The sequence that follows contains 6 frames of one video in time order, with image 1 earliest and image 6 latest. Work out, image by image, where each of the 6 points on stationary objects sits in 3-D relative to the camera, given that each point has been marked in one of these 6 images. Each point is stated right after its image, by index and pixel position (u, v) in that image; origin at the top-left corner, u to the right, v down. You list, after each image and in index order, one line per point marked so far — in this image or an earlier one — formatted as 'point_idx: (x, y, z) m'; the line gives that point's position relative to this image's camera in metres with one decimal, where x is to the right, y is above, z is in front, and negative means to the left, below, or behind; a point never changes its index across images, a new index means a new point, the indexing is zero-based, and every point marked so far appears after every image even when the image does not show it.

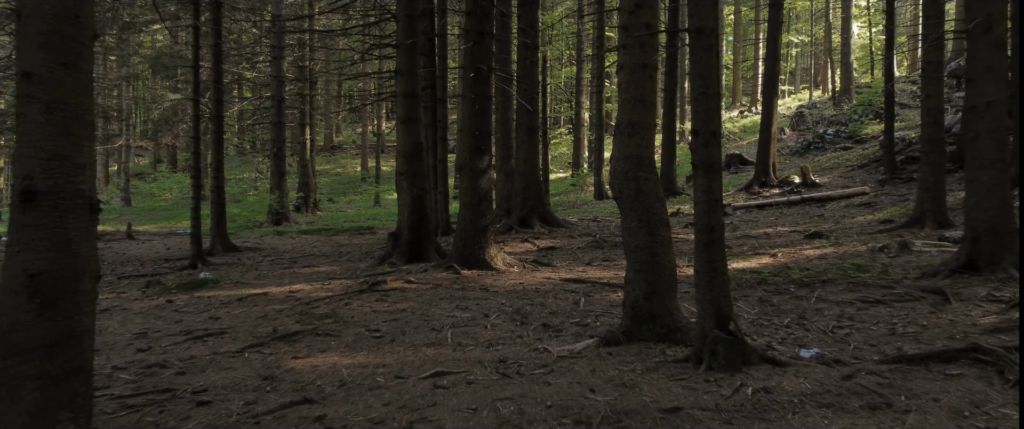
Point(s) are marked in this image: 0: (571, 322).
0: (+0.4, -0.8, +5.9) m
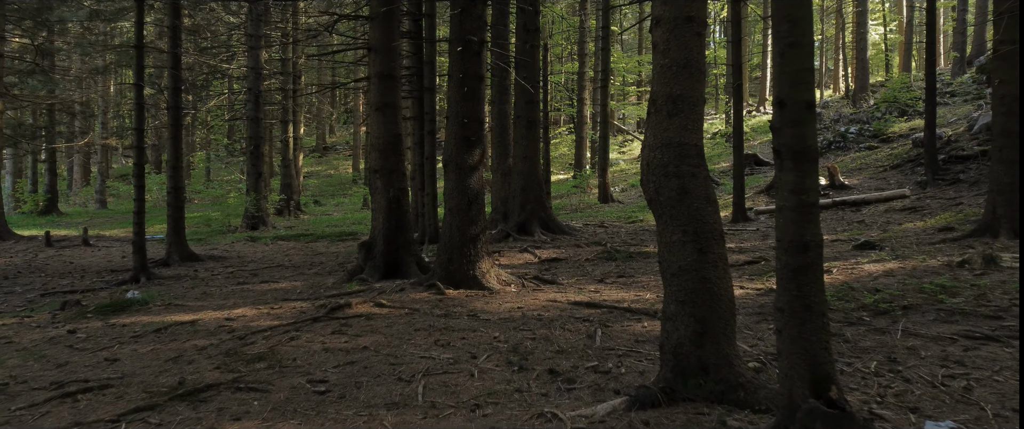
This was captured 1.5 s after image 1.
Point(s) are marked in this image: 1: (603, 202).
0: (+0.4, -0.9, +4.4) m
1: (+2.1, +0.3, +18.6) m
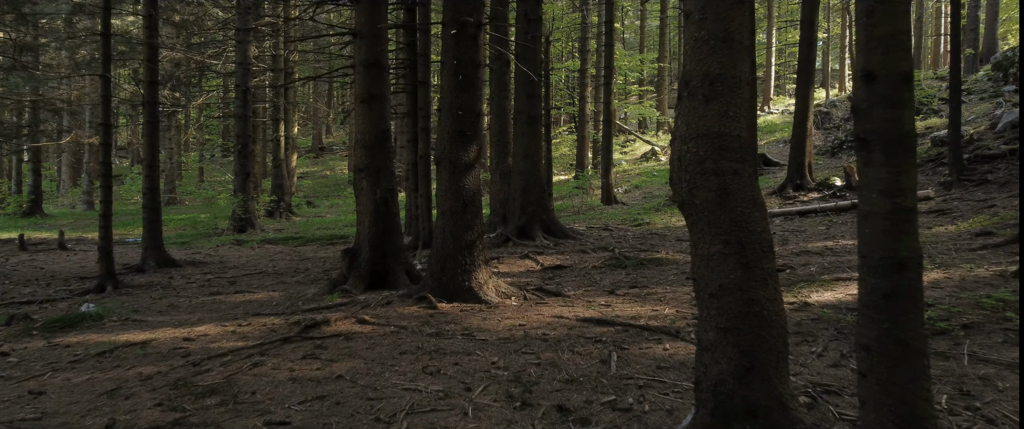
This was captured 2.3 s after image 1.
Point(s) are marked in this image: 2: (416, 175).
0: (+0.4, -0.9, +3.7) m
1: (+2.1, +0.2, +17.8) m
2: (-1.2, +0.5, +10.2) m
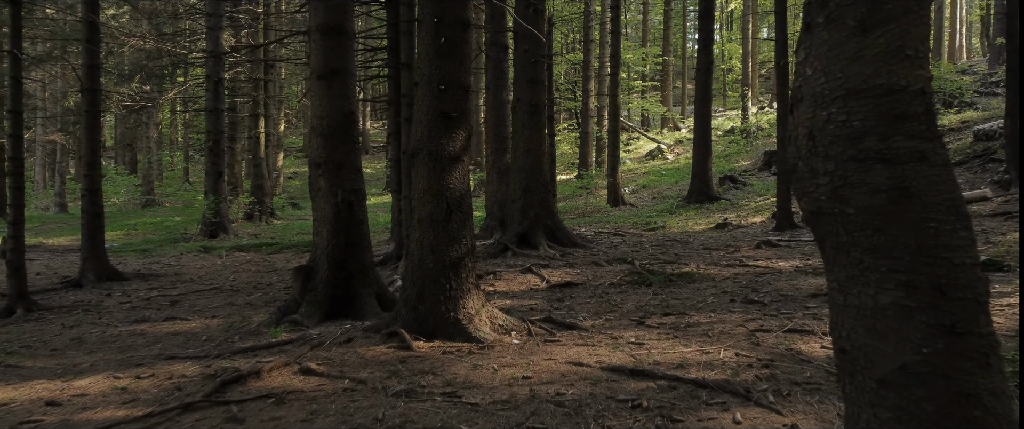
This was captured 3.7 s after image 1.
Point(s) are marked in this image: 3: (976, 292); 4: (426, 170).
0: (+0.4, -0.9, +2.3) m
1: (+2.1, +0.2, +16.4) m
2: (-1.2, +0.5, +8.7) m
3: (+1.0, -0.2, +1.7) m
4: (-0.5, +0.2, +4.4) m
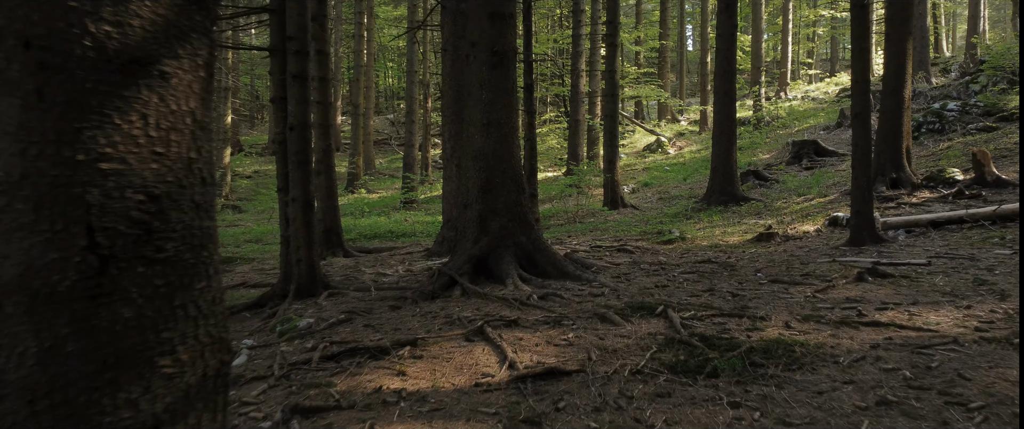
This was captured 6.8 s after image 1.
0: (+0.2, -1.0, -1.0) m
1: (+1.7, +0.1, +13.2) m
2: (-1.6, +0.4, +5.5) m
3: (+0.8, -0.2, -1.5) m
4: (-0.8, +0.2, +1.2) m
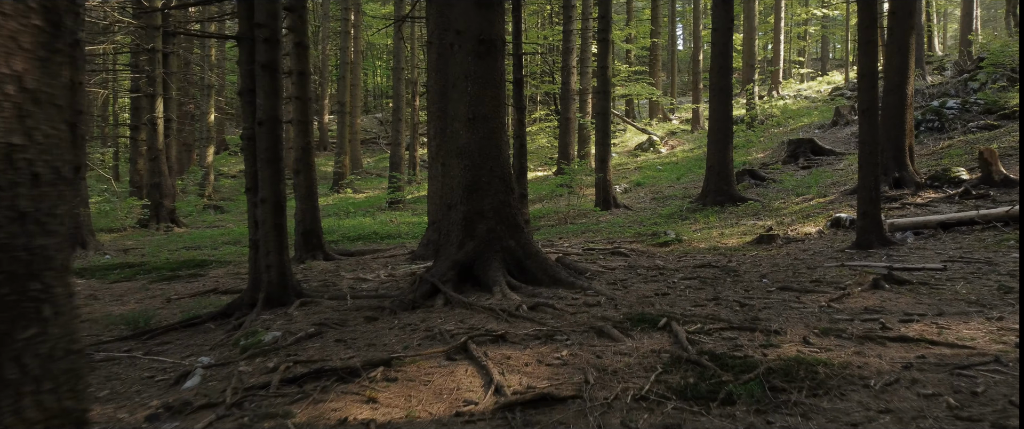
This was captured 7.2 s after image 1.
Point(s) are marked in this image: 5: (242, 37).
0: (+0.2, -1.0, -1.4) m
1: (+1.5, +0.1, +12.8) m
2: (-1.7, +0.4, +5.1) m
3: (+0.8, -0.3, -1.9) m
4: (-0.8, +0.1, +0.8) m
5: (-1.8, +1.2, +5.2) m
